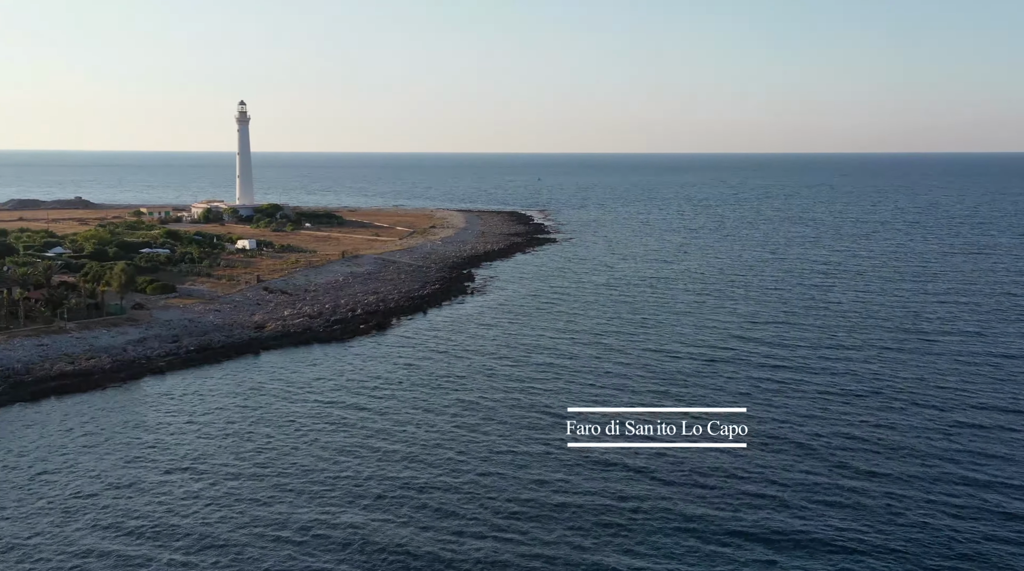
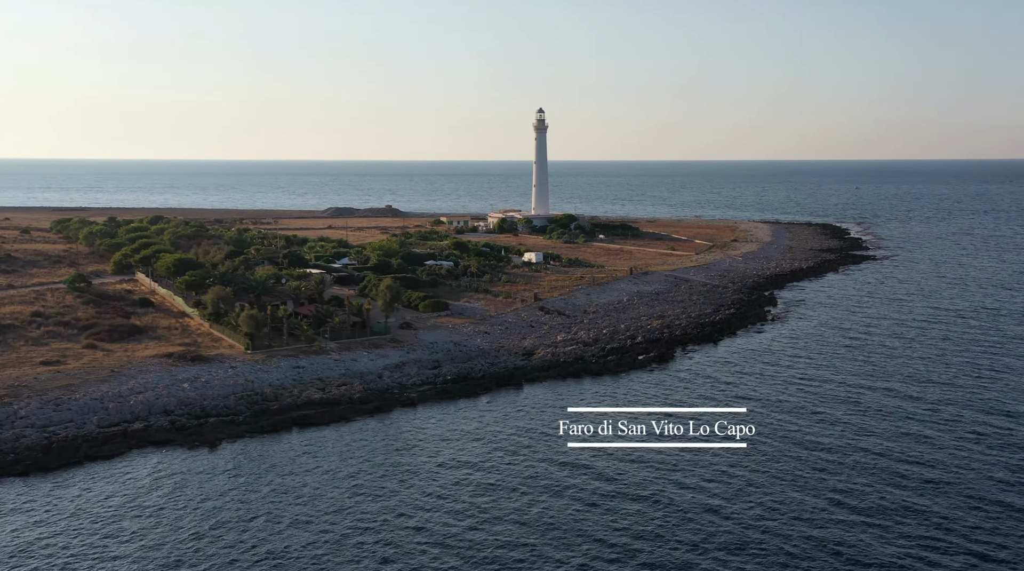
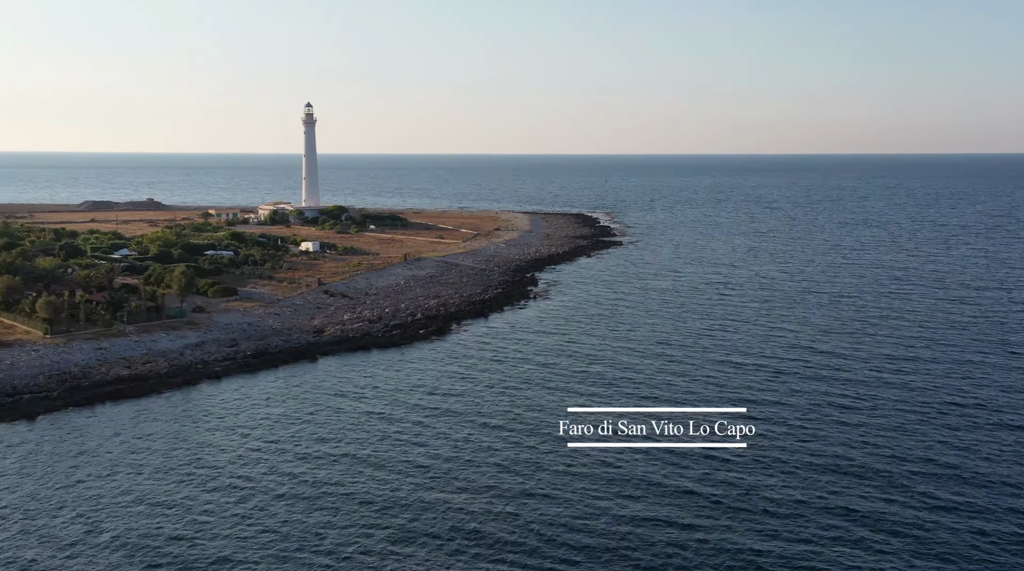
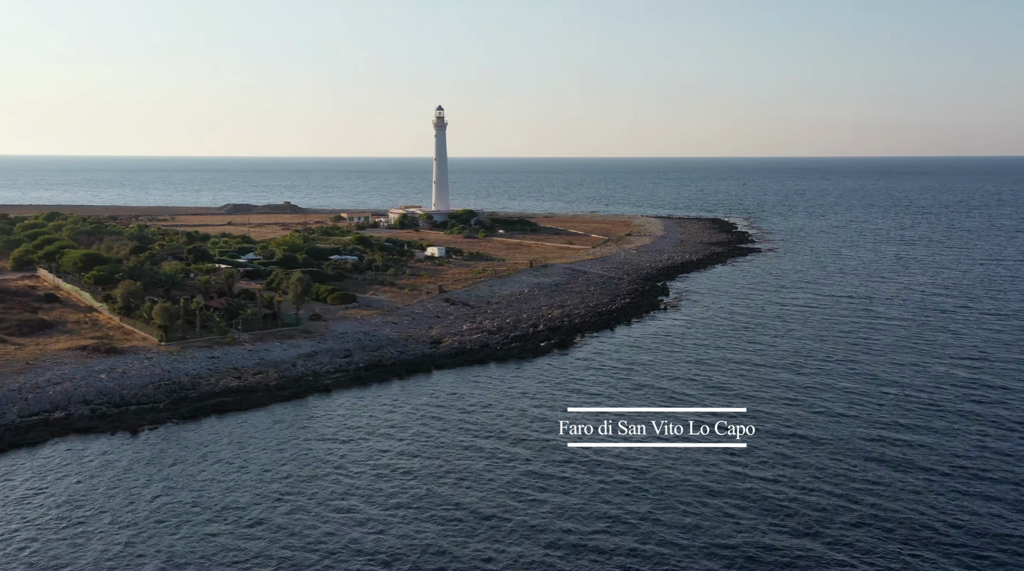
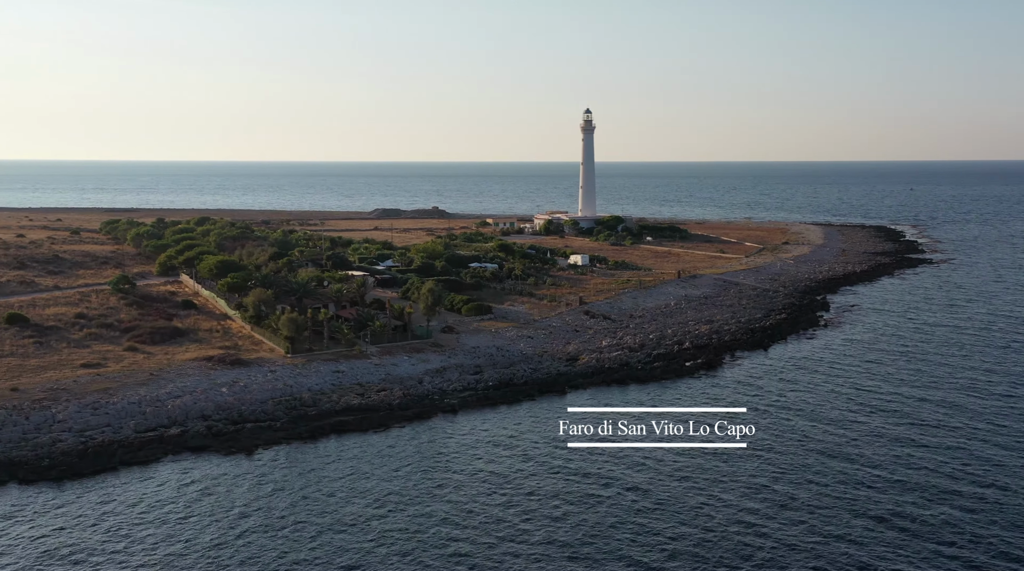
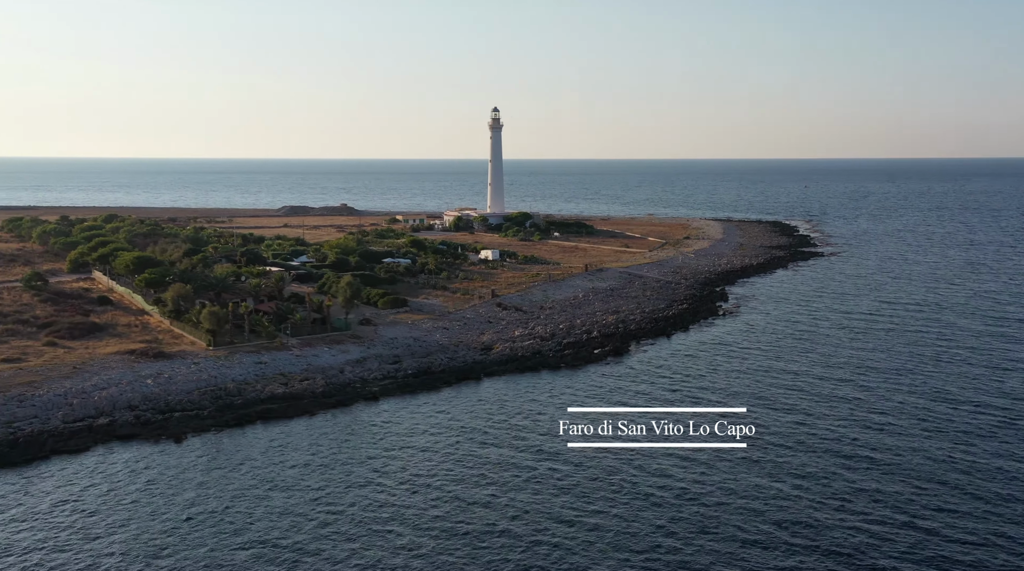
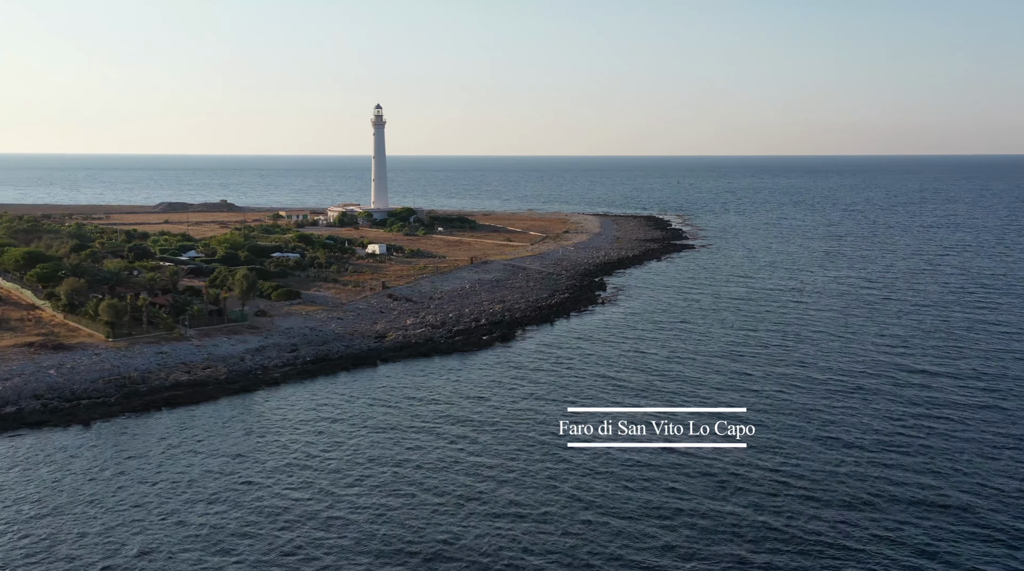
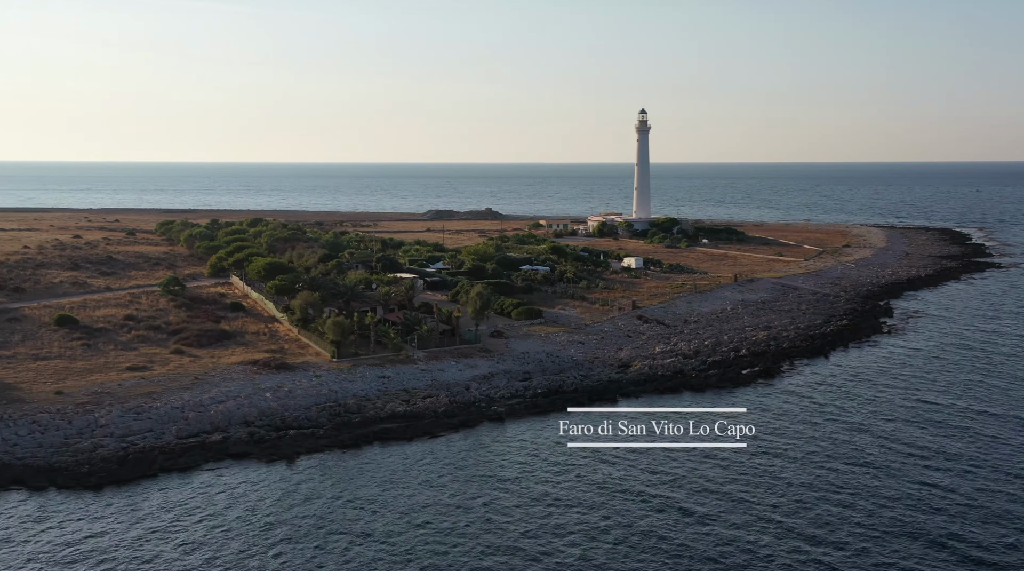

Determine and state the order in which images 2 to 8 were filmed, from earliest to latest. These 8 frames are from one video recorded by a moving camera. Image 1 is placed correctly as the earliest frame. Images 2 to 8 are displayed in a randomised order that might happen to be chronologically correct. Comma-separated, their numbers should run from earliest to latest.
3, 7, 4, 6, 2, 5, 8
